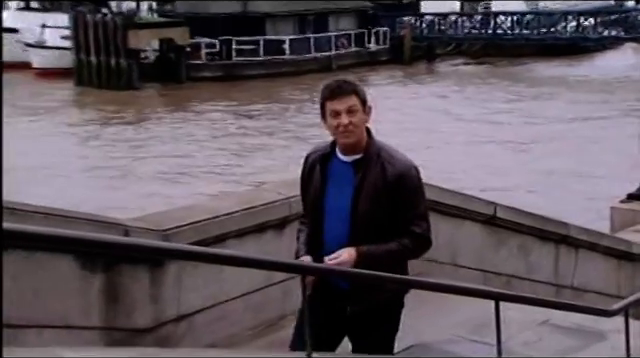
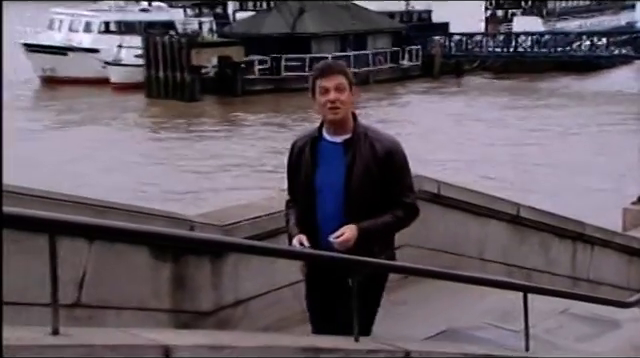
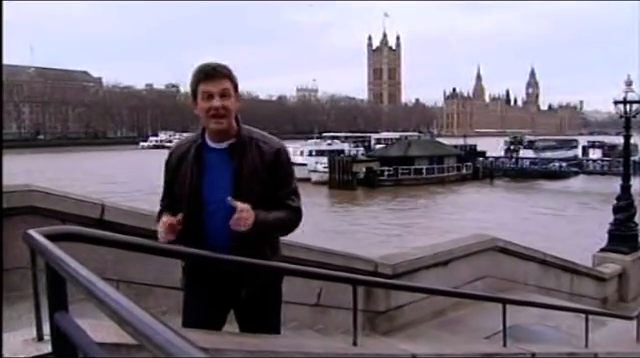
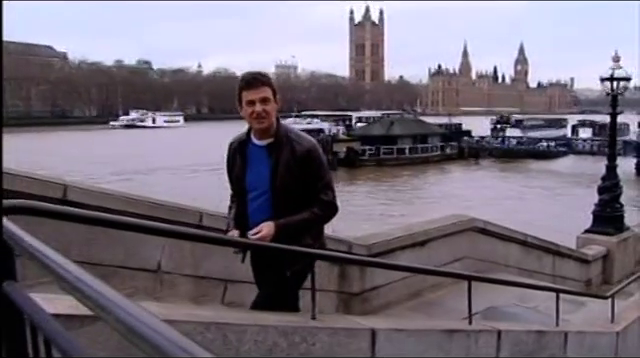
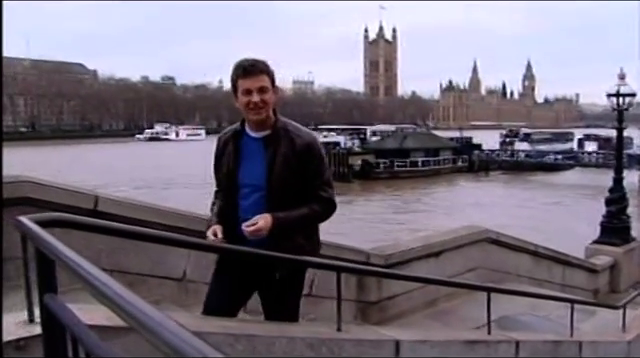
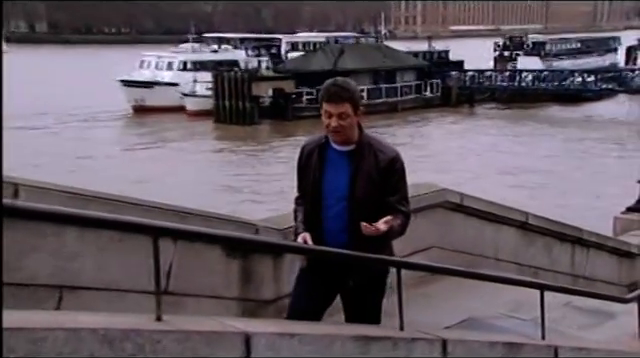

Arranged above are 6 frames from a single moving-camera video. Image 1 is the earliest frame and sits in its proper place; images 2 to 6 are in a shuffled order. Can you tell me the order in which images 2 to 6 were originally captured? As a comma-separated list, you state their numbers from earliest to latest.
2, 6, 4, 5, 3
